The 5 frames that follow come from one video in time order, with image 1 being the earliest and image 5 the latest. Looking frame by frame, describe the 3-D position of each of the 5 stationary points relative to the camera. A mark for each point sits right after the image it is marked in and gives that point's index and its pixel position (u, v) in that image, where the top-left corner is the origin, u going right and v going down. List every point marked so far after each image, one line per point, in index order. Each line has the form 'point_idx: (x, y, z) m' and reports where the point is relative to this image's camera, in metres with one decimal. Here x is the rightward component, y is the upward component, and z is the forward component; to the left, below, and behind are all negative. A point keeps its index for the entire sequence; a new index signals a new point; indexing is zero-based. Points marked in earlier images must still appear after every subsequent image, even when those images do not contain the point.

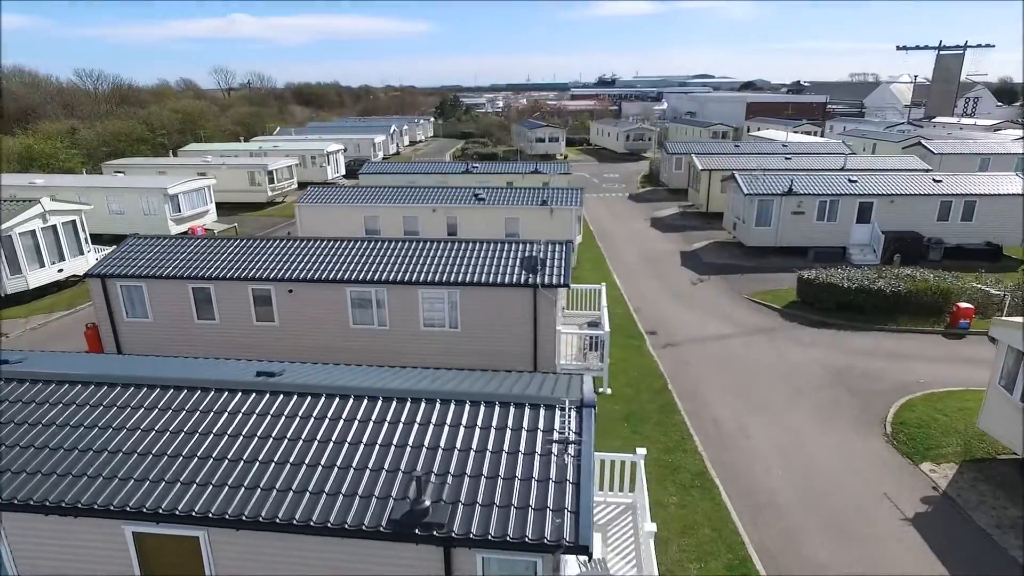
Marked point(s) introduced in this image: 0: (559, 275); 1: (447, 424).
0: (+0.9, +0.3, +13.1) m
1: (-0.7, -1.4, +6.6) m
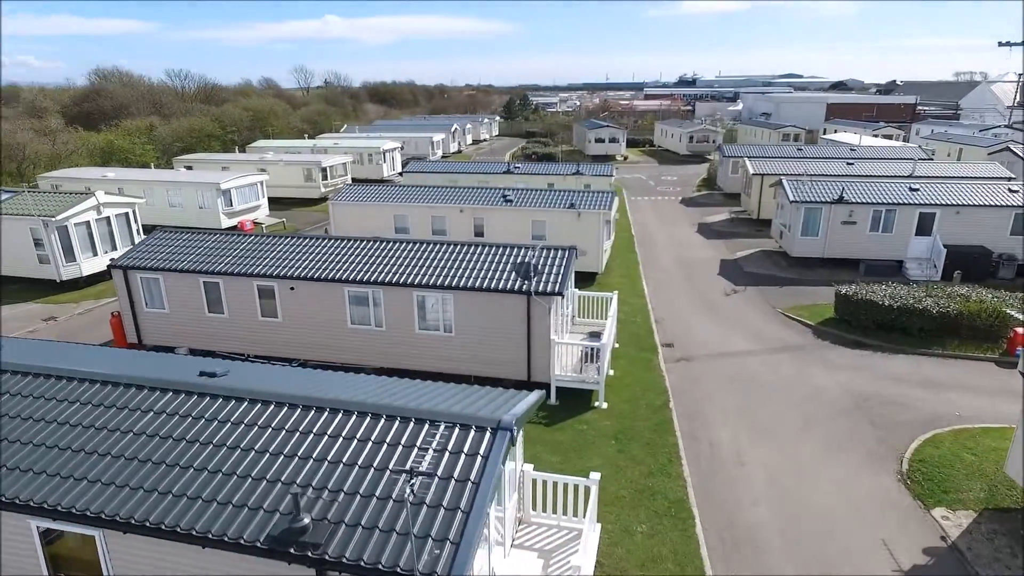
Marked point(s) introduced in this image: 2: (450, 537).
0: (+0.8, +0.1, +12.7) m
1: (-1.6, -1.5, +6.4) m
2: (-0.5, -2.1, +5.3) m
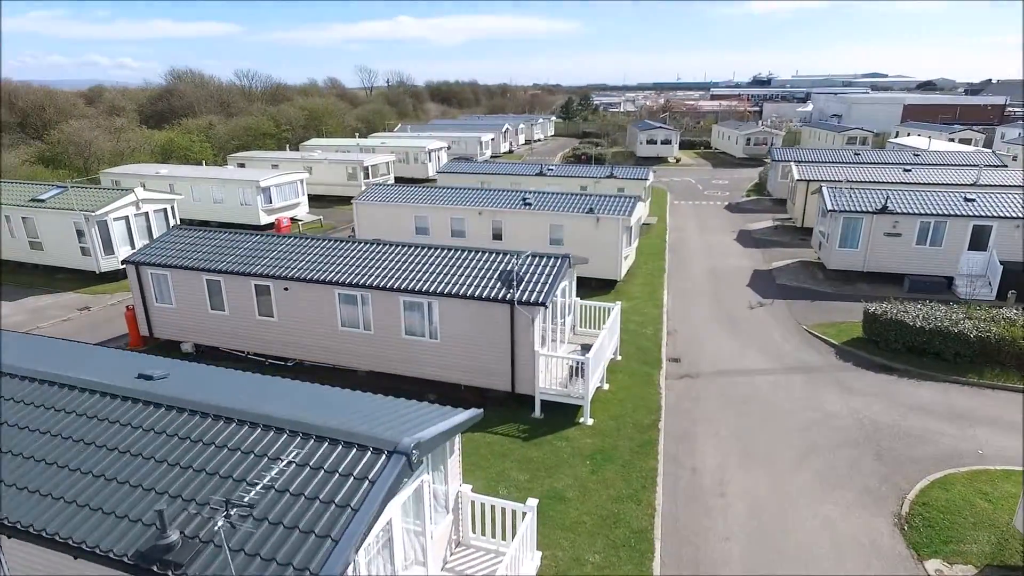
0: (+0.5, -0.1, +12.2) m
1: (-2.6, -1.6, +6.2) m
2: (-1.6, -2.3, +5.0) m
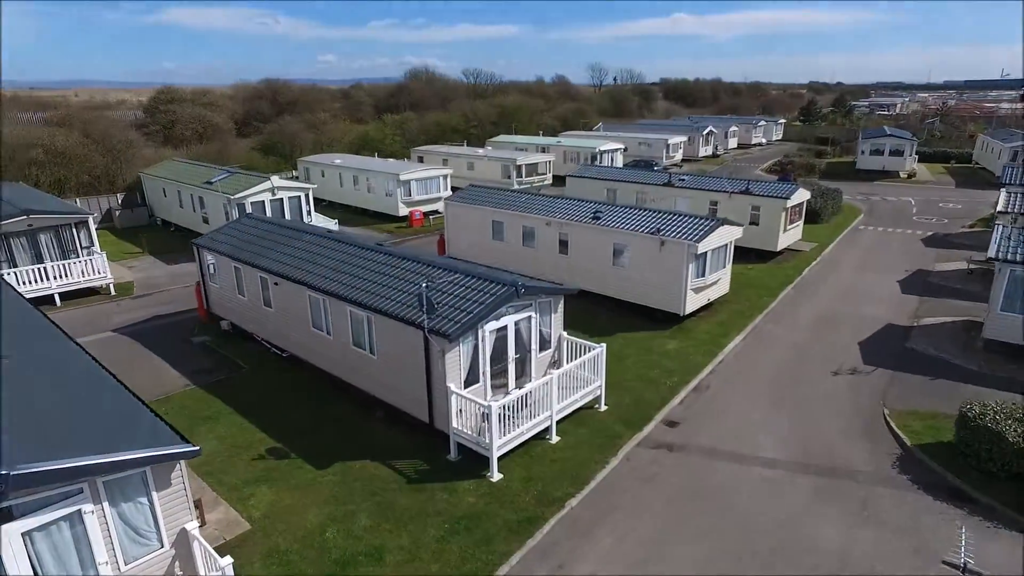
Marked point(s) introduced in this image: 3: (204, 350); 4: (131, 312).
0: (-1.0, -0.6, +10.9) m
1: (-6.2, -1.6, +6.4) m
2: (-5.8, -2.4, +5.0) m
3: (-8.1, -1.6, +16.4) m
4: (-12.2, -0.8, +19.9) m
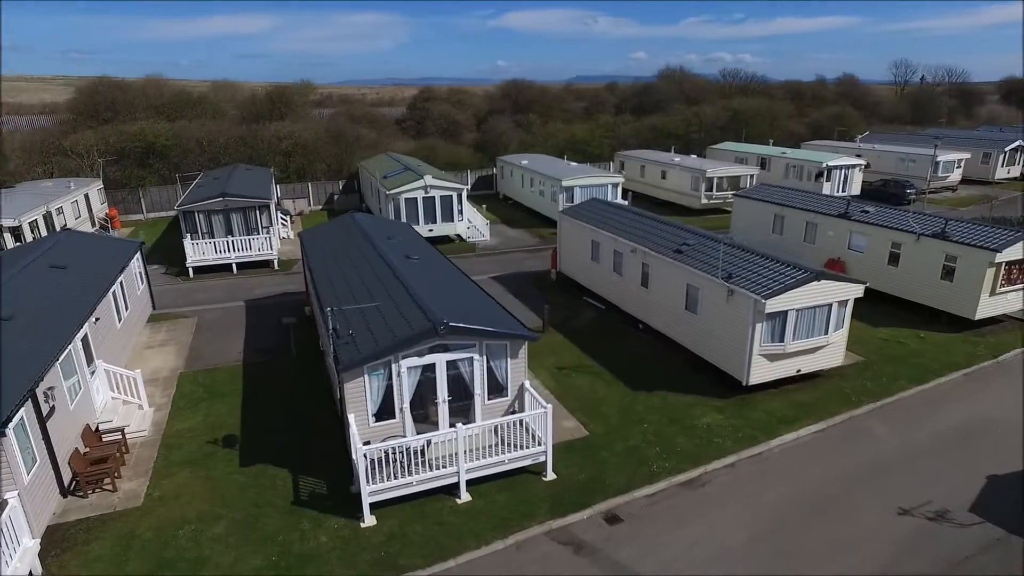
0: (-2.6, -1.0, +10.5) m
1: (-9.3, -1.3, +8.5) m
2: (-9.6, -2.0, +7.1) m
3: (-6.9, -1.3, +18.4) m
4: (-9.0, 0.0, +23.2) m
